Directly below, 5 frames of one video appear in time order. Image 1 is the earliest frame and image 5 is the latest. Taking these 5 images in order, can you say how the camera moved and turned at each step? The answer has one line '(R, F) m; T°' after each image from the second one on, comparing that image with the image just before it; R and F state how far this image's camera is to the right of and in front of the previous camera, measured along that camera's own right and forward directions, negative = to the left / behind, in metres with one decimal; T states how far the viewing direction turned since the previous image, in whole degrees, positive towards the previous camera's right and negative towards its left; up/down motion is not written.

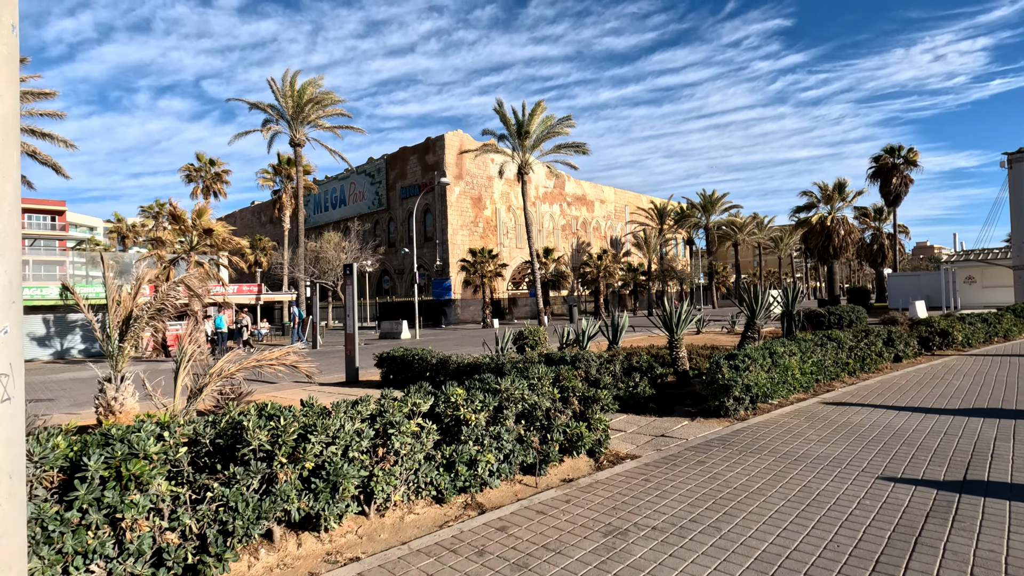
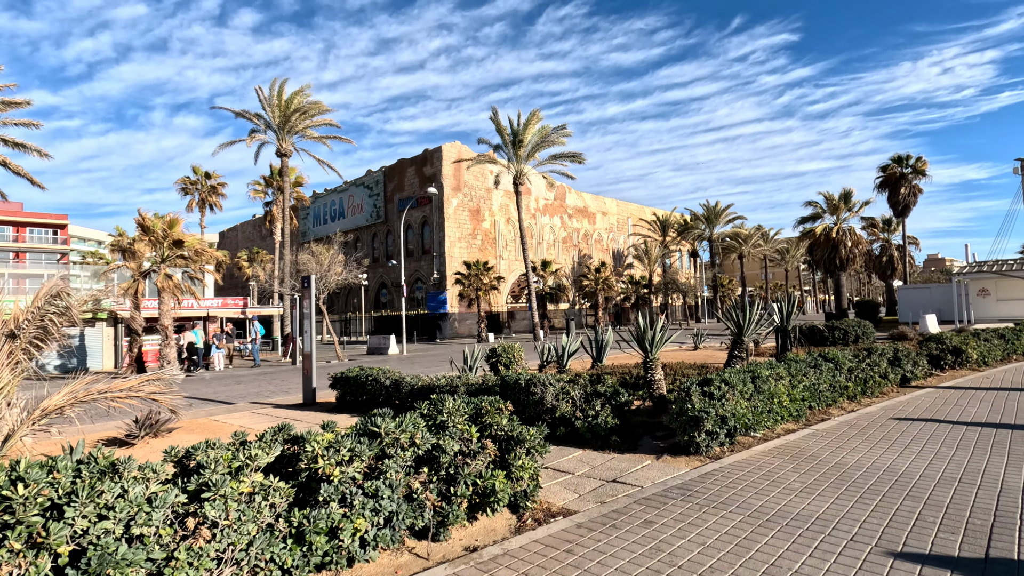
(+0.8, +1.1) m; -1°
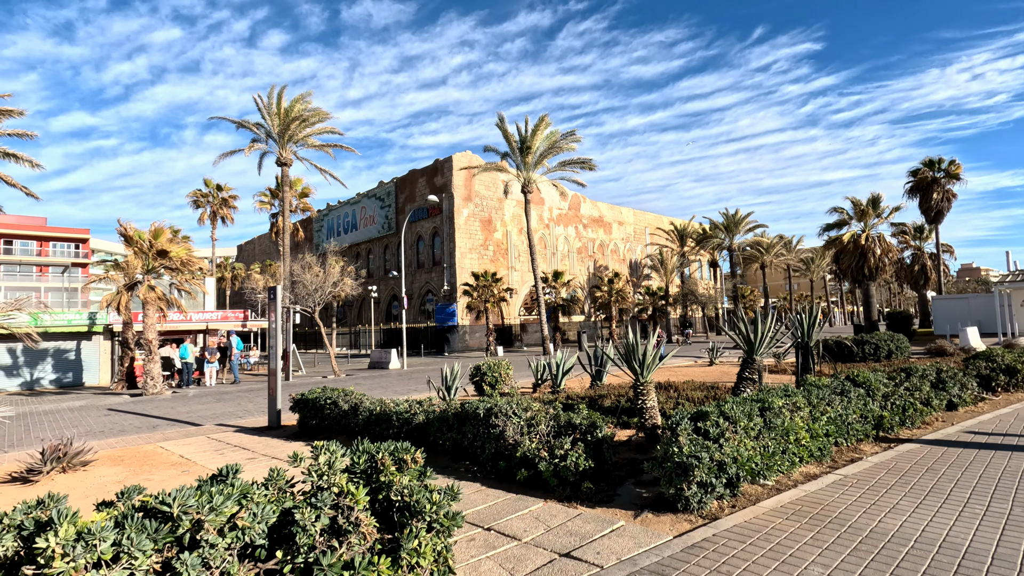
(+0.7, +1.3) m; -2°
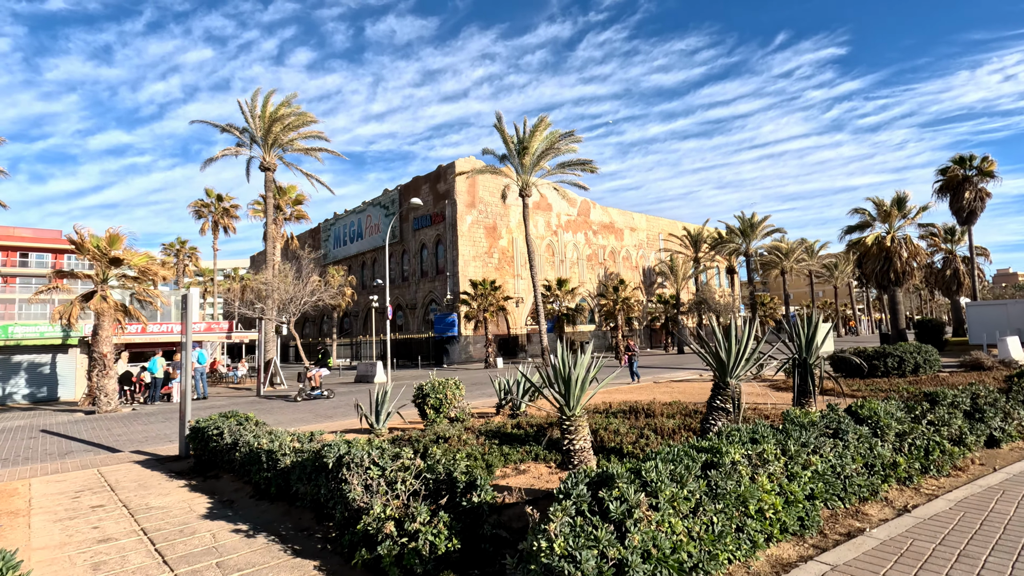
(+1.3, +1.8) m; -2°
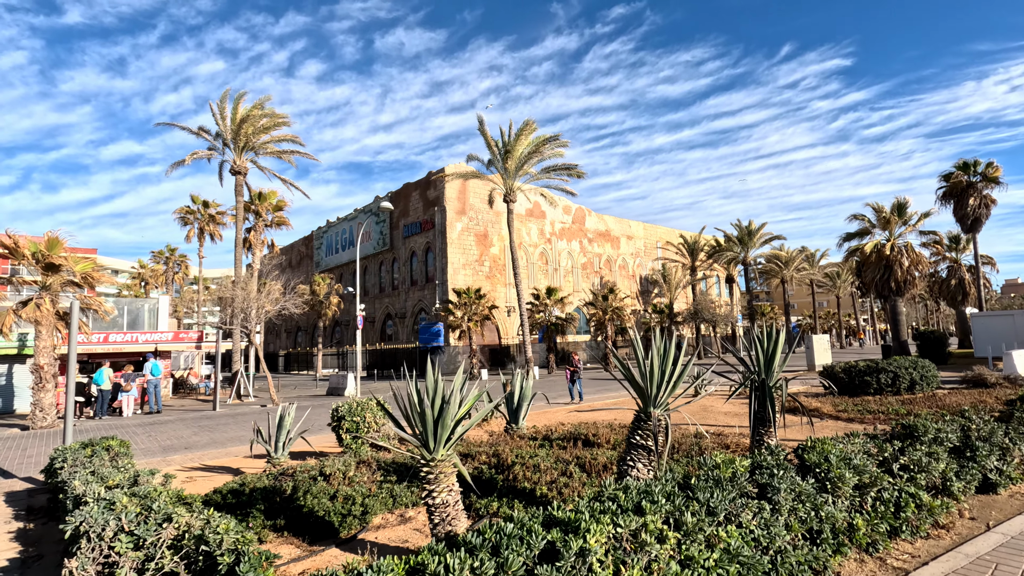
(+1.2, +1.2) m; -1°
